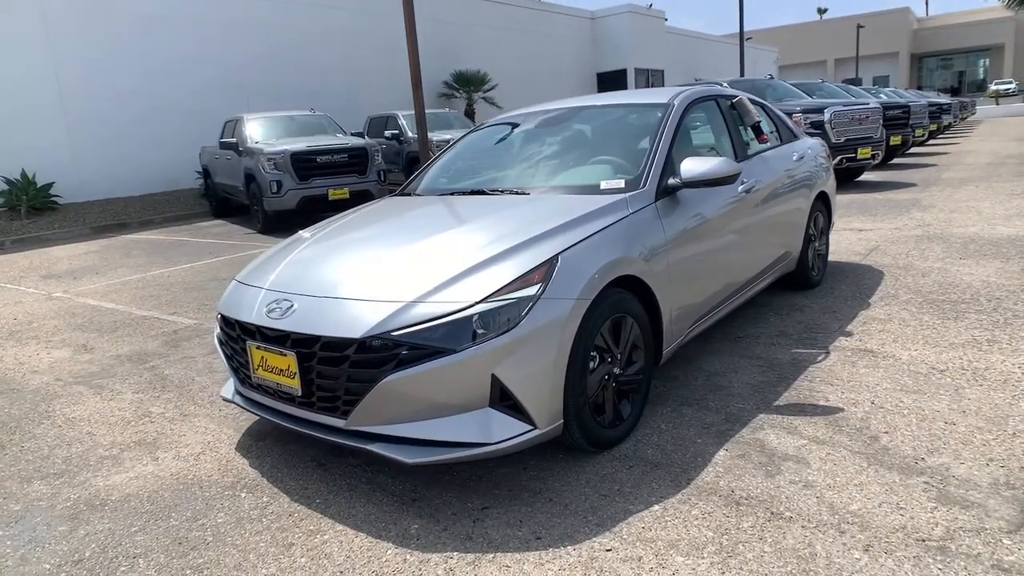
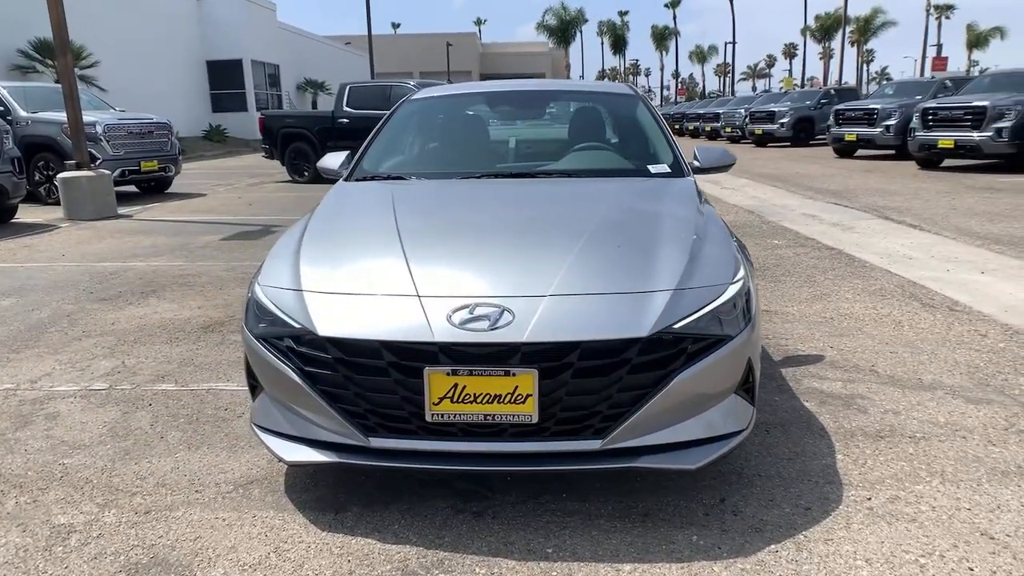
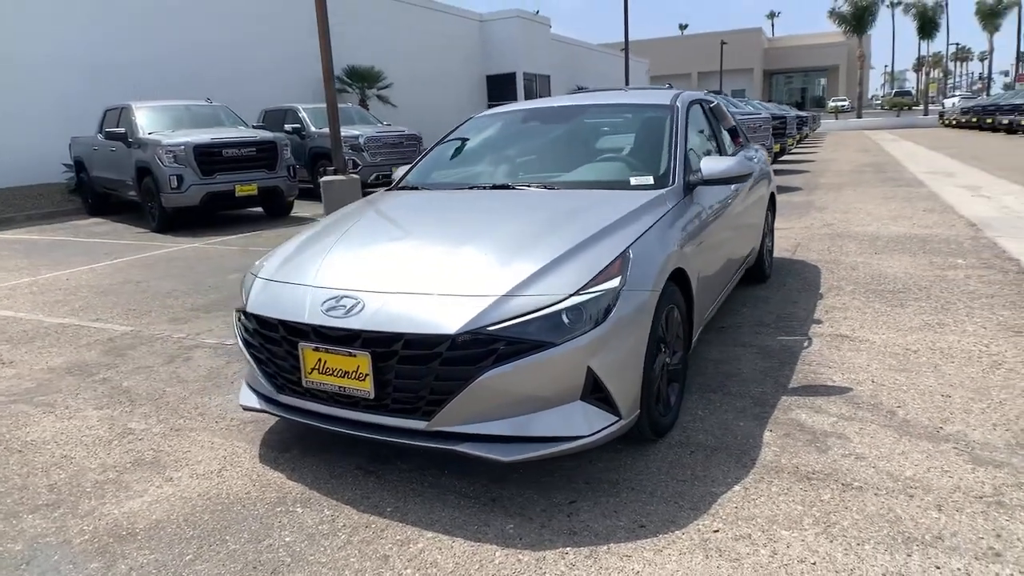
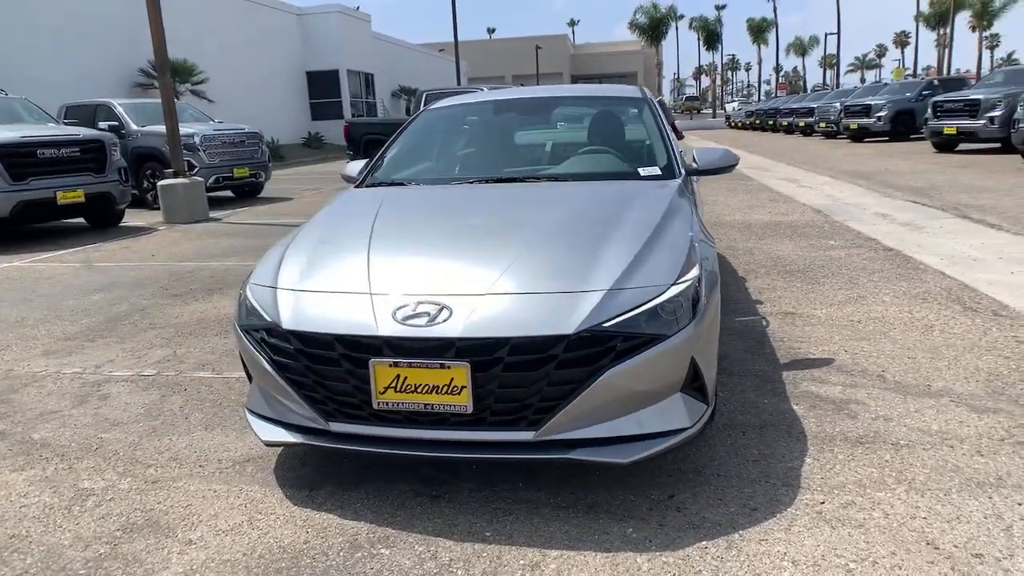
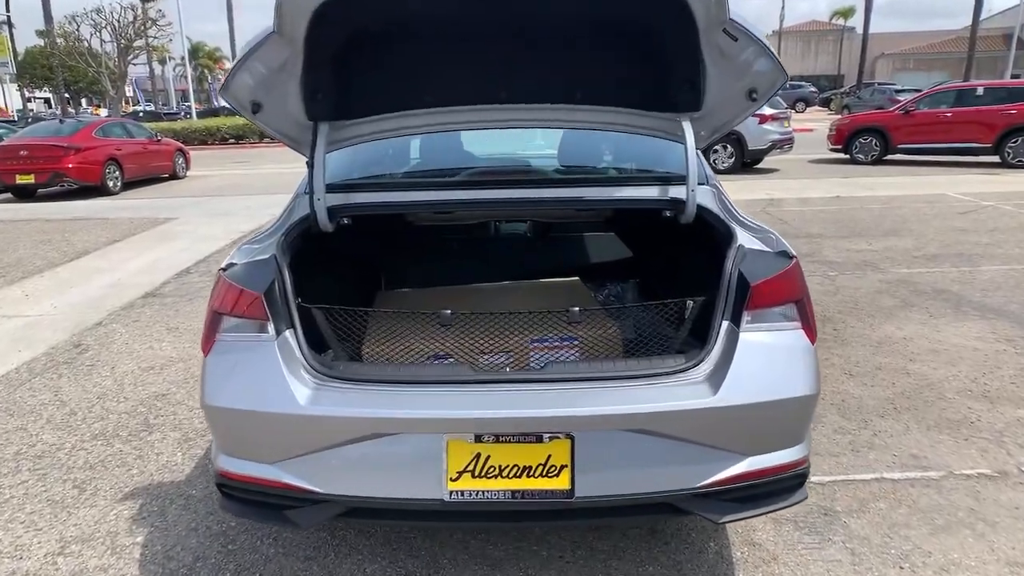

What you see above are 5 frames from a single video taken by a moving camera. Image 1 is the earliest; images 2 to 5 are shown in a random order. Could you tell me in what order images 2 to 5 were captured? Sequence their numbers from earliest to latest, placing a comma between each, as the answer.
3, 4, 2, 5
